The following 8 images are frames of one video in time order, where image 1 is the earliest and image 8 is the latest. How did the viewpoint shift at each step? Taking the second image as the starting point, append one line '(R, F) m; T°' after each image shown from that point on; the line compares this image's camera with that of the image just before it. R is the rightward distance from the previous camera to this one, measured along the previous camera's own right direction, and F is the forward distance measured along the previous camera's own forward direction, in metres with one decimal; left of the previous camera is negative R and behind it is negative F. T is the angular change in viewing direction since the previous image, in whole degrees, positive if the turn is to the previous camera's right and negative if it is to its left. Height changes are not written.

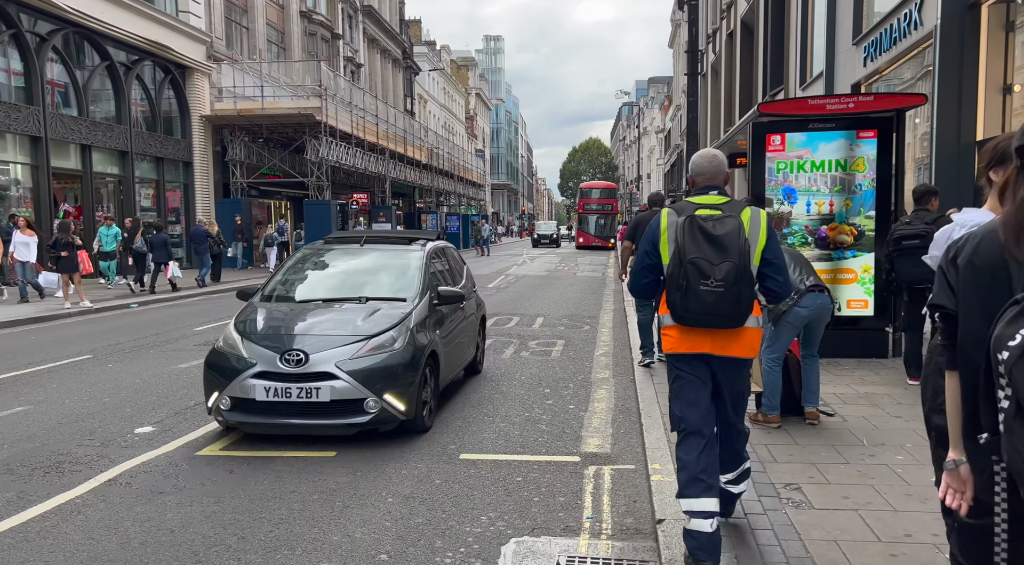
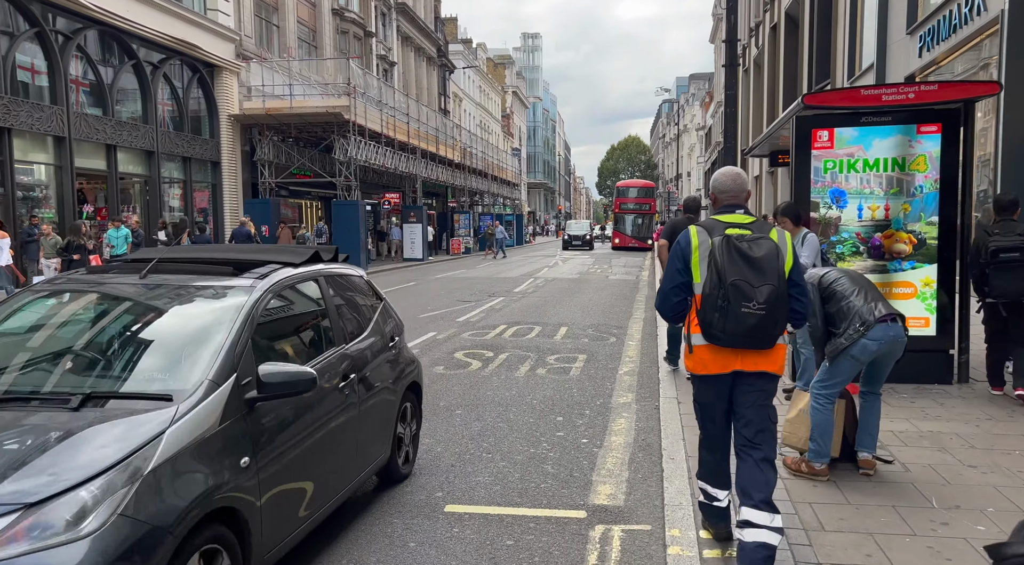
(+0.2, +0.8) m; -3°
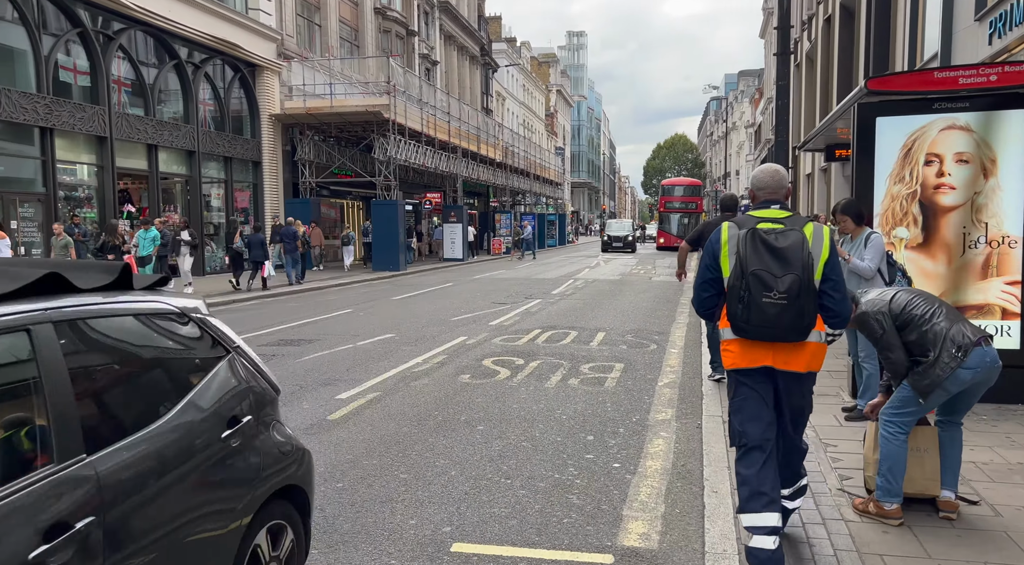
(+0.1, +0.6) m; -3°
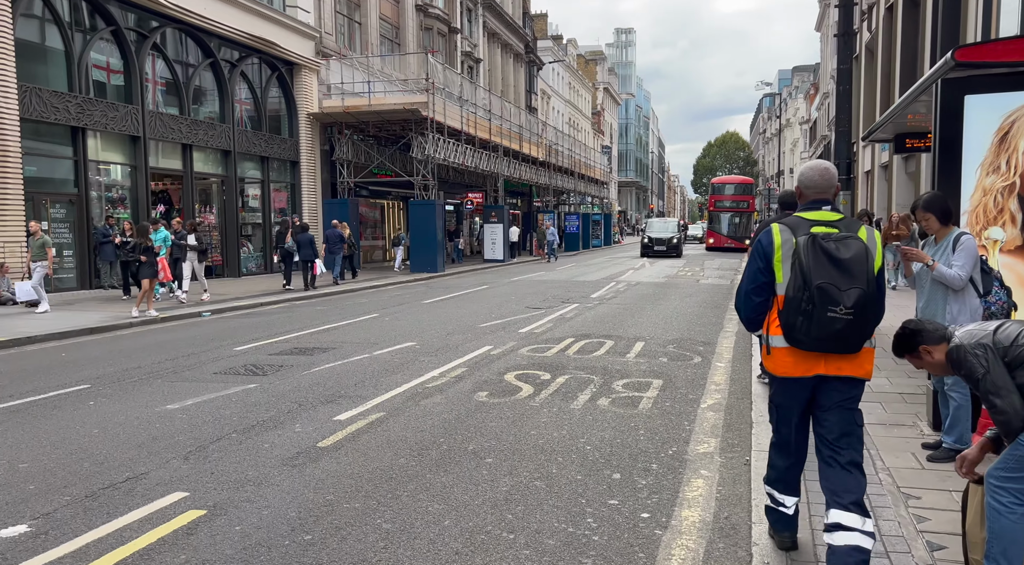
(+0.2, +0.8) m; -4°
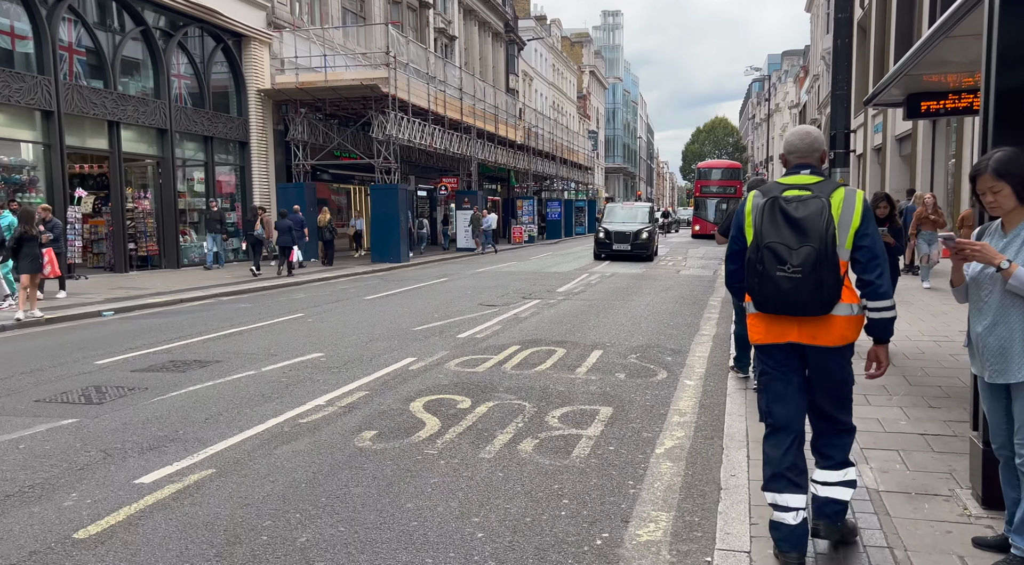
(+0.7, +1.8) m; +1°
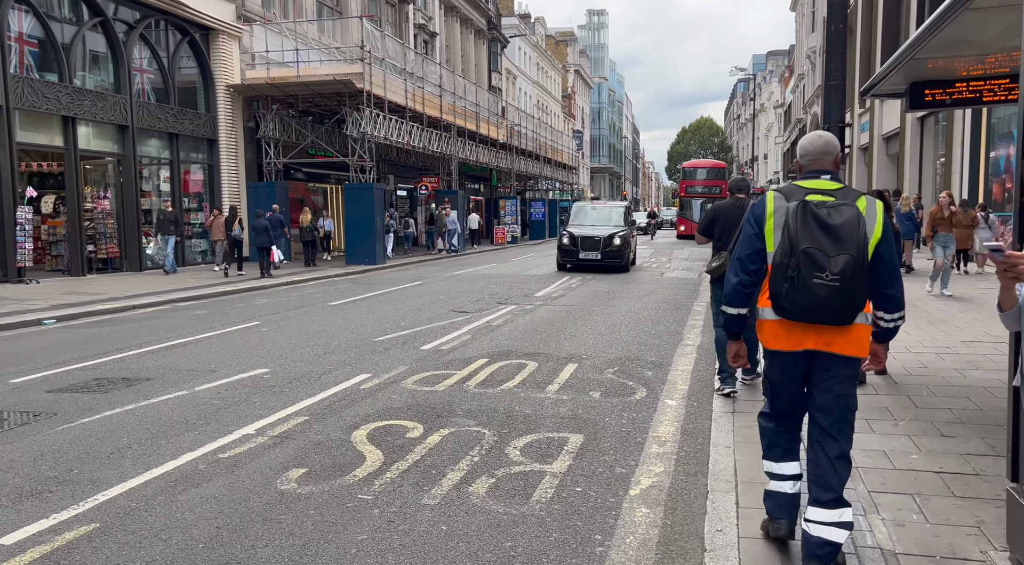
(+0.2, +0.7) m; +1°
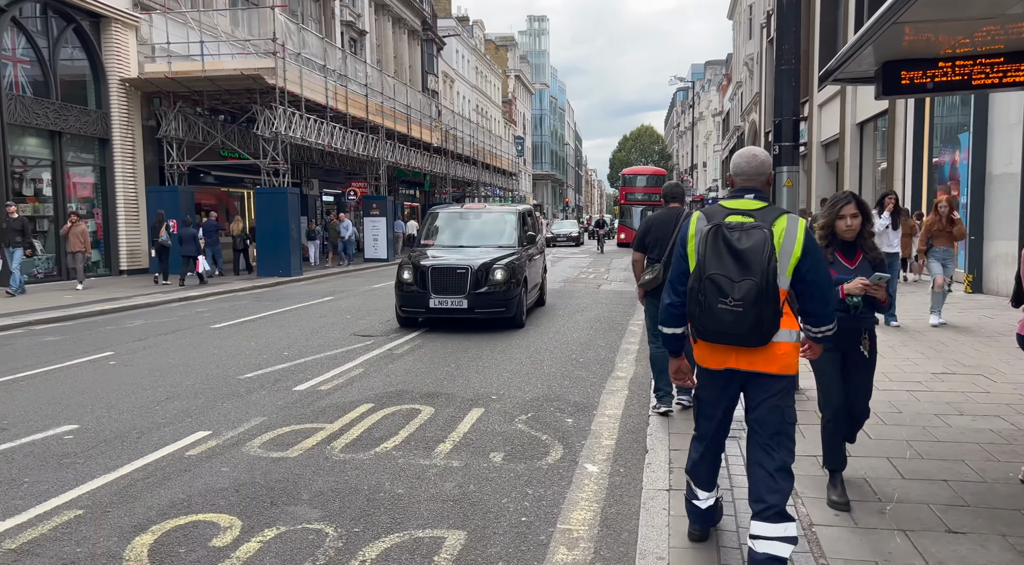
(+0.5, +1.5) m; +4°
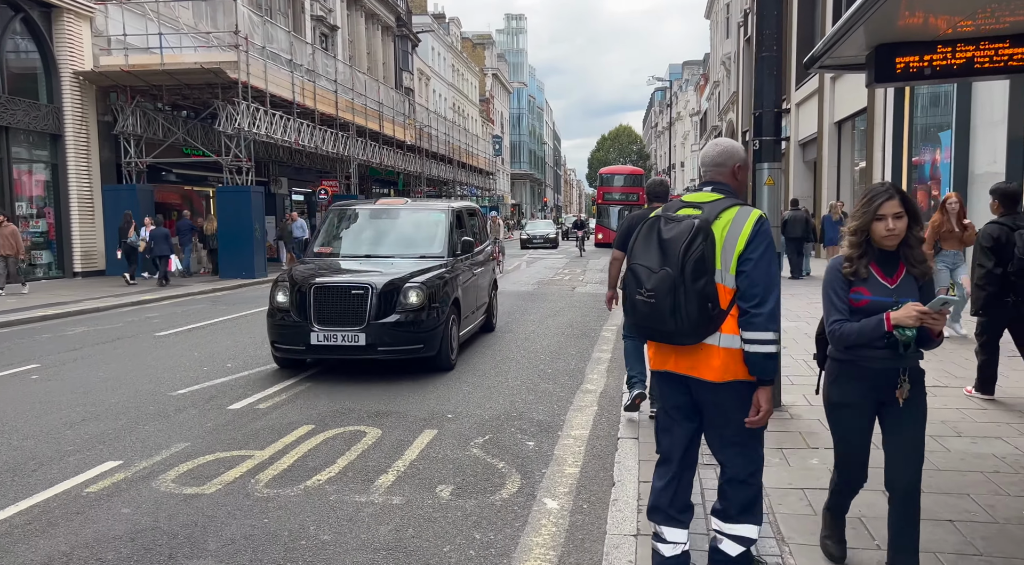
(+0.2, +0.6) m; +2°
